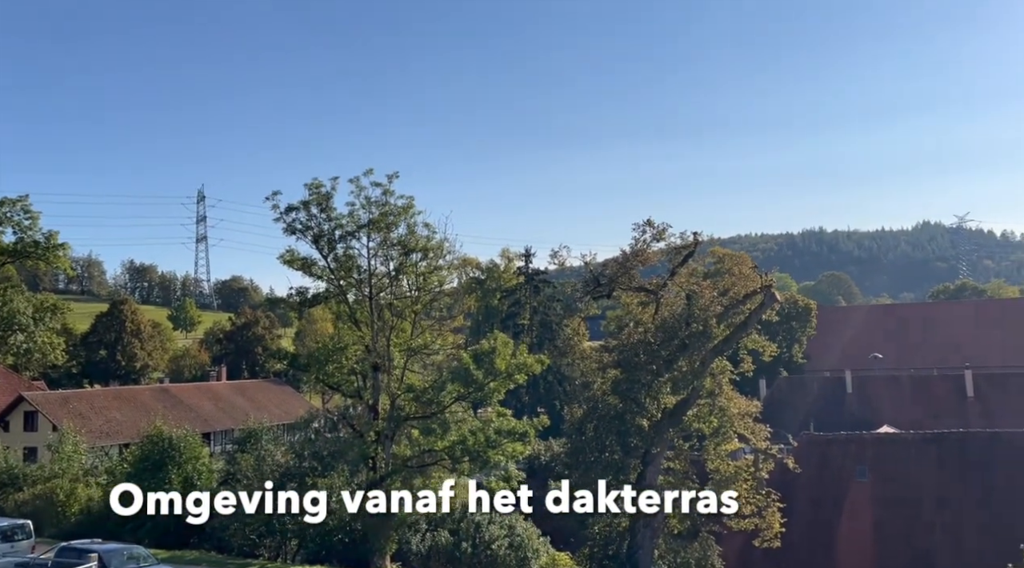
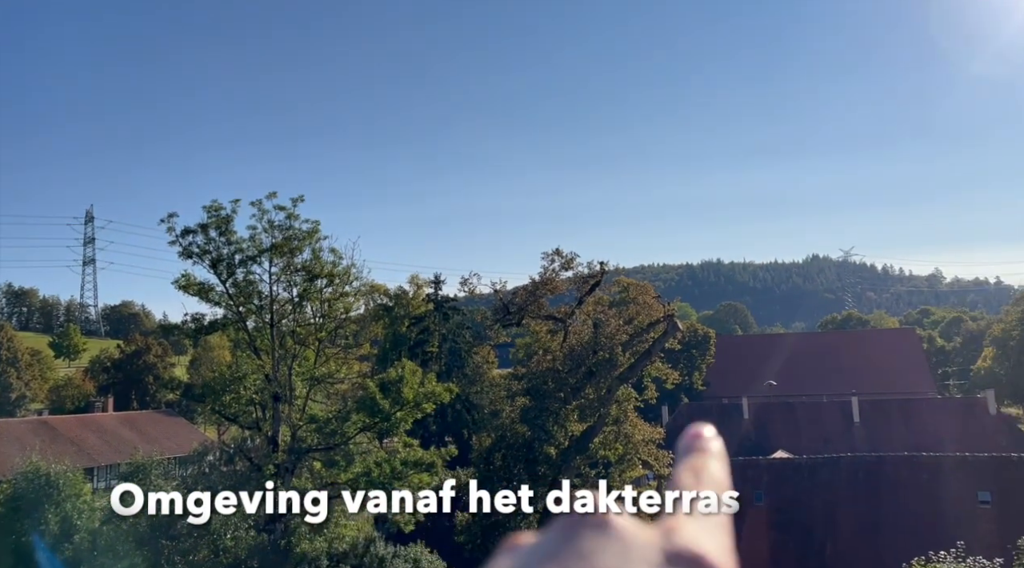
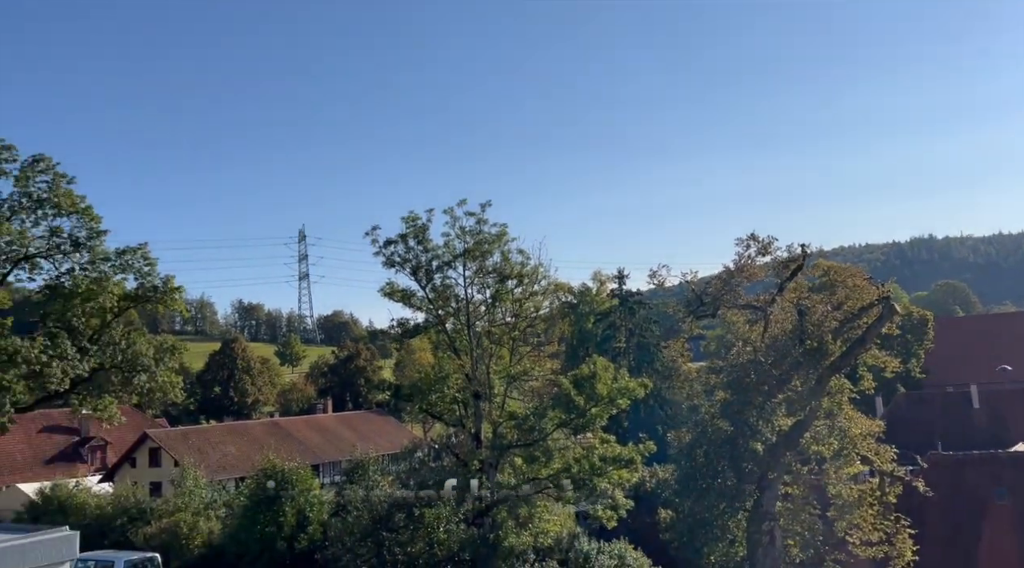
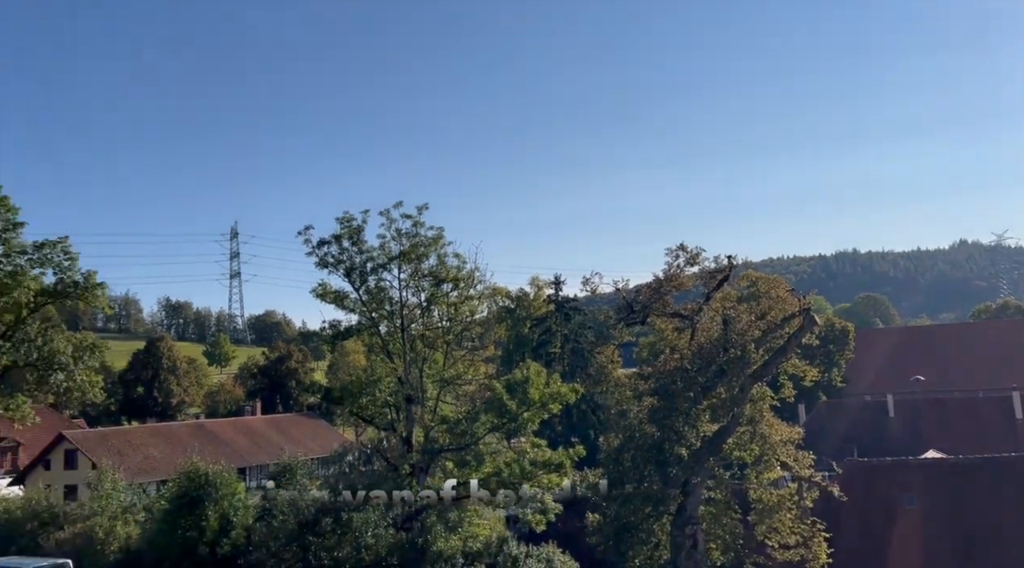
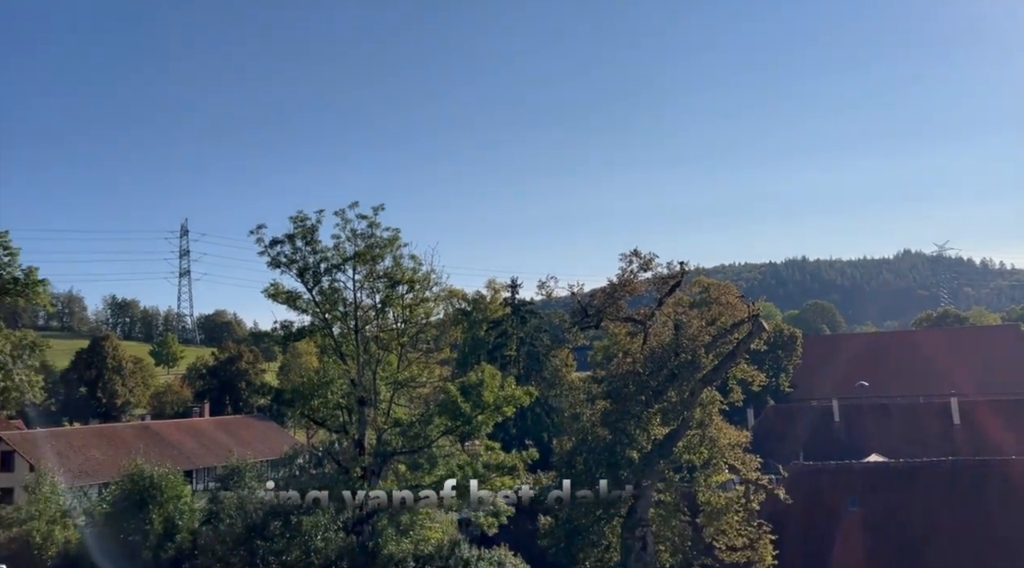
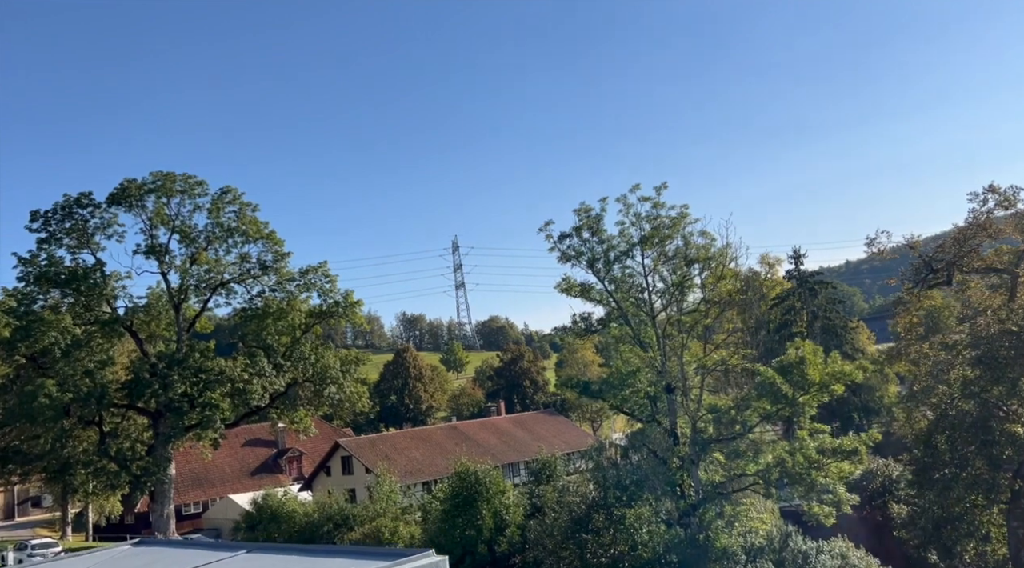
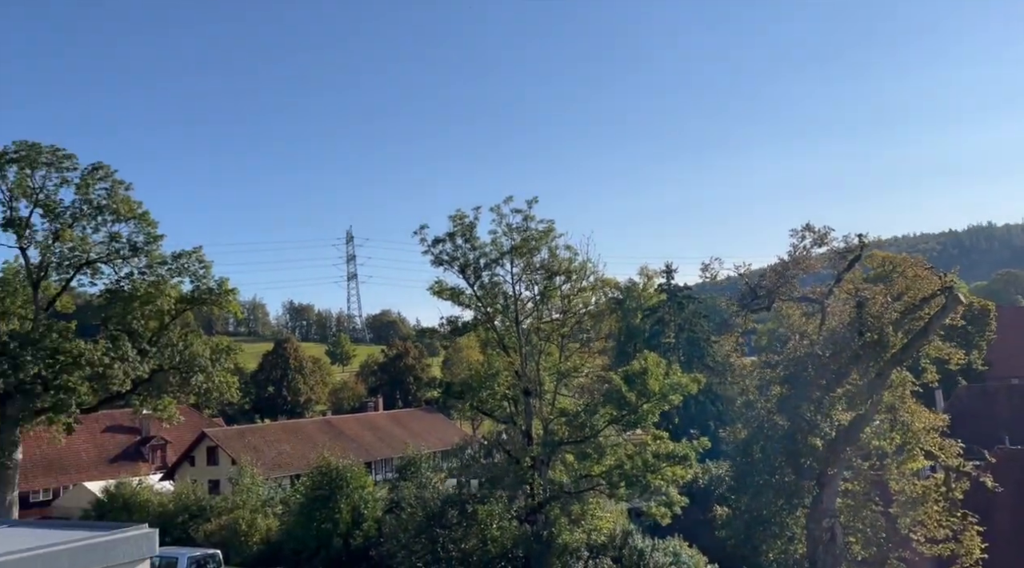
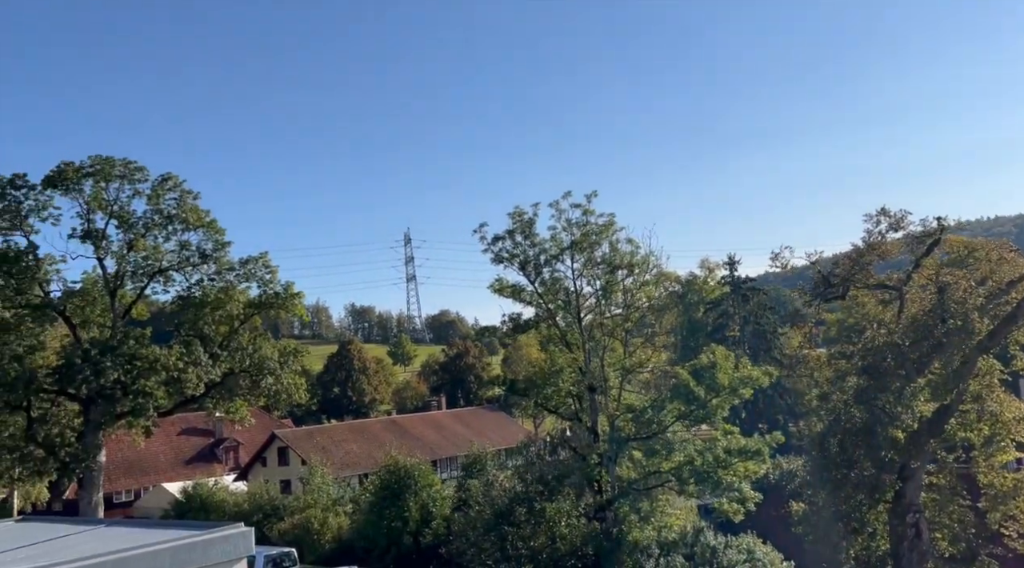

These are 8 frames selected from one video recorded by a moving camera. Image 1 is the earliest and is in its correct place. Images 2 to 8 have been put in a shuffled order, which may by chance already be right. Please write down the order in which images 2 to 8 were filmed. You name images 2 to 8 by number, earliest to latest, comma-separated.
2, 5, 4, 3, 7, 8, 6
